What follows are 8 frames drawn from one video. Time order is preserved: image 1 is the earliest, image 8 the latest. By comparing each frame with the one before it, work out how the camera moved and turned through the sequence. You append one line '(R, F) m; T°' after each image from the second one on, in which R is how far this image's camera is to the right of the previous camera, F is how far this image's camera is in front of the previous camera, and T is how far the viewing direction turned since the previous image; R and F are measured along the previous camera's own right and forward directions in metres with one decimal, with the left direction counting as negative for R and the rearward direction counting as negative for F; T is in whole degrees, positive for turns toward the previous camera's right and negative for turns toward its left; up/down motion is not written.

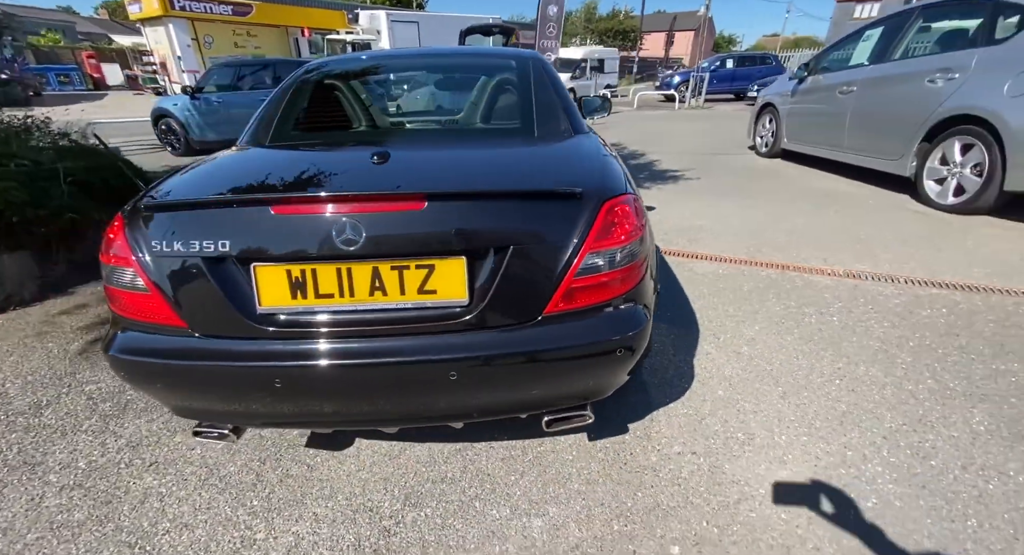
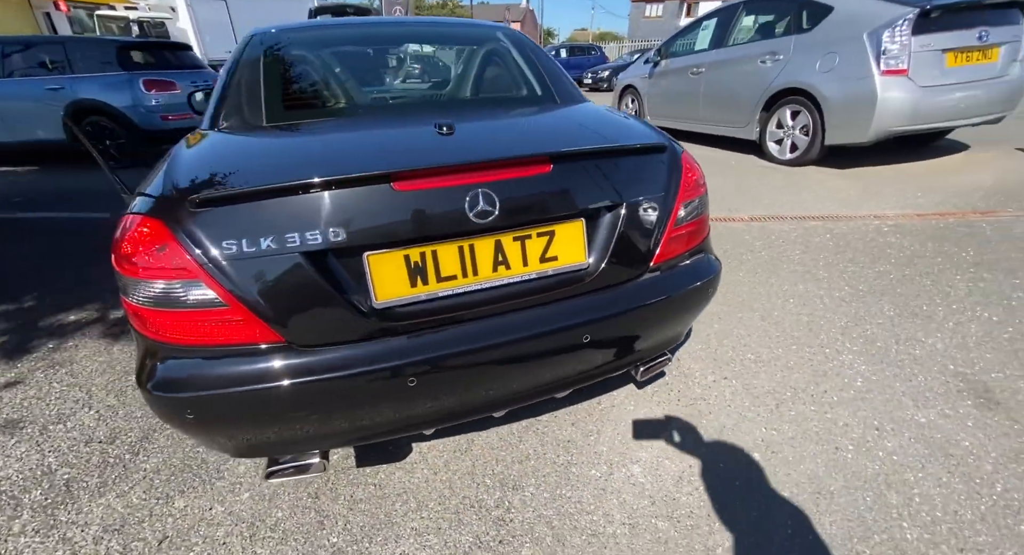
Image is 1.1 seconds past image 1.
(-0.8, +0.1) m; +19°
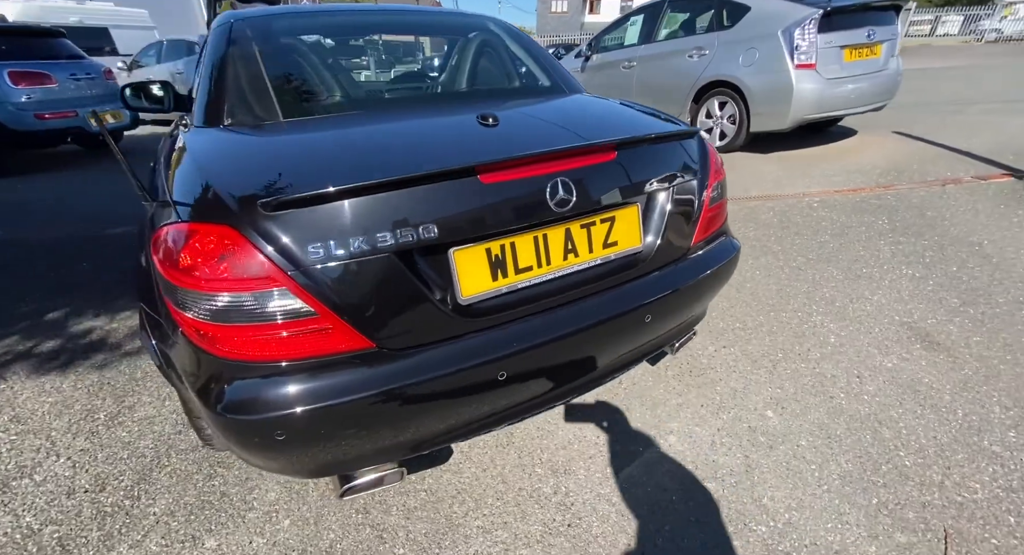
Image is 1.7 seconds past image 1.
(-0.4, 0.0) m; +10°
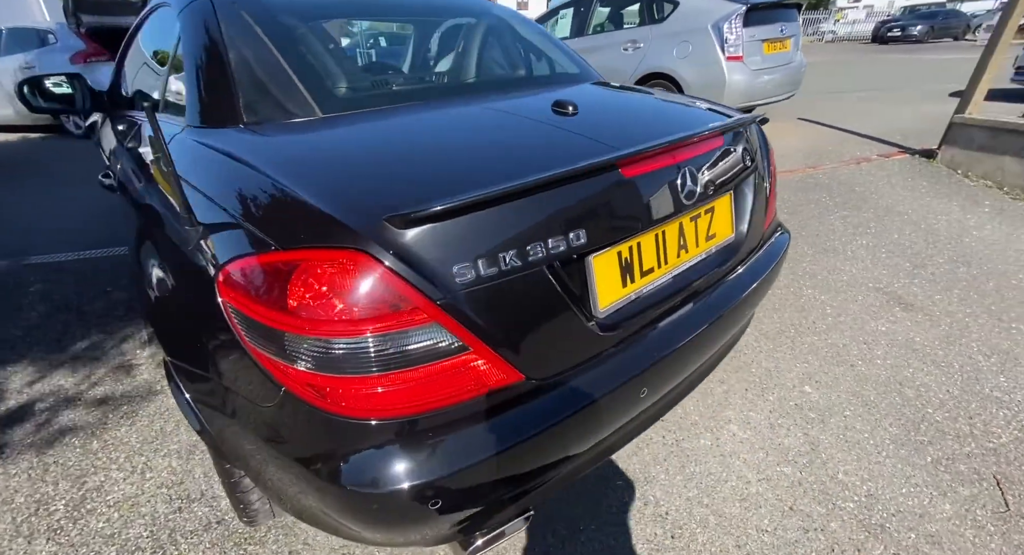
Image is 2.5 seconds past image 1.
(-0.5, +0.2) m; +11°
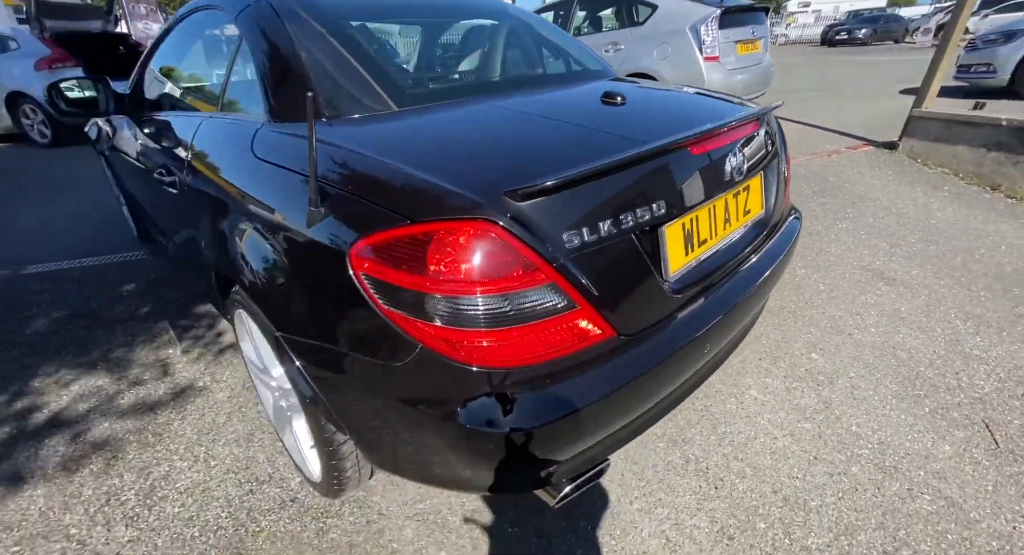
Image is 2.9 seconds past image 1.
(-0.3, -0.1) m; +4°
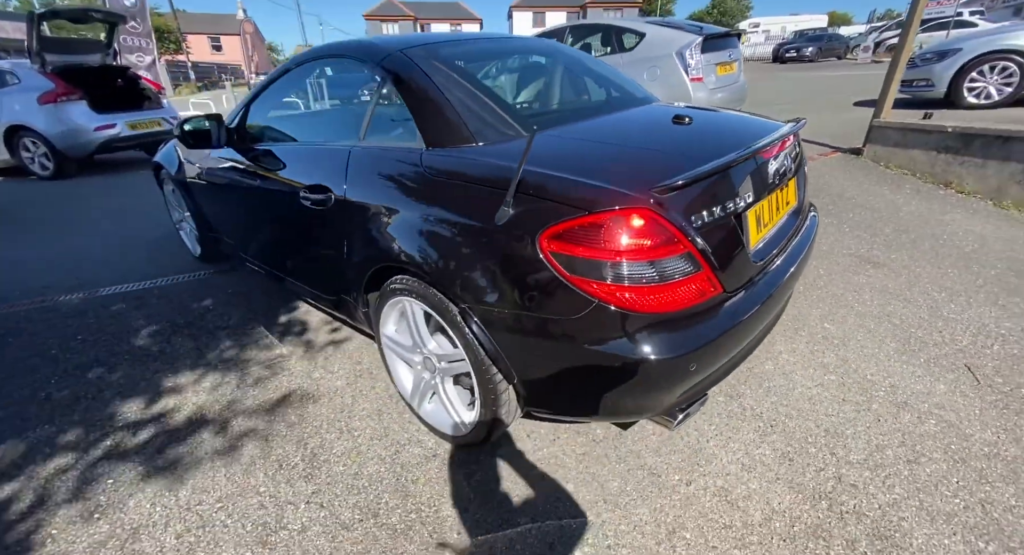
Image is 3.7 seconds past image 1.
(-0.5, -0.3) m; +3°
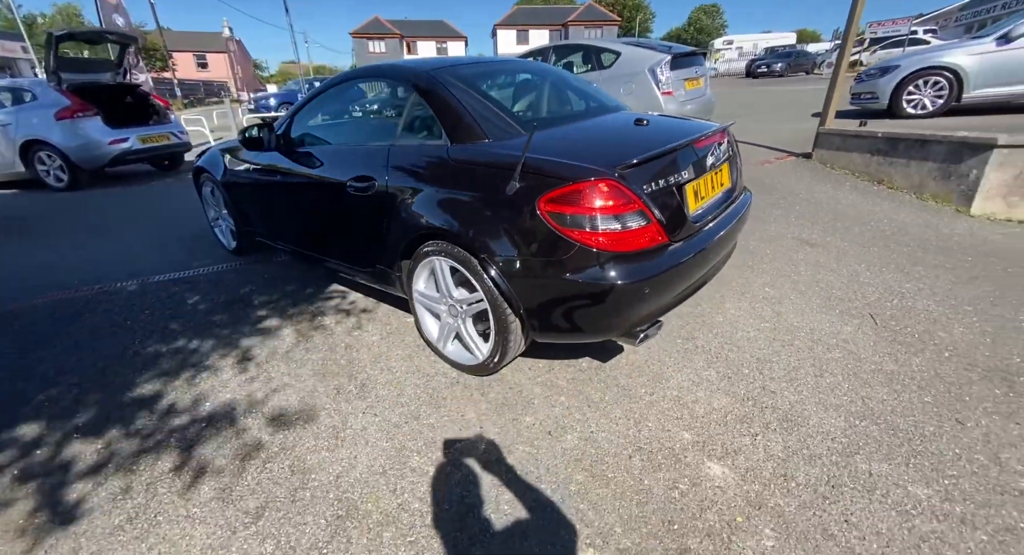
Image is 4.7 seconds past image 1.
(-0.1, -0.6) m; +2°
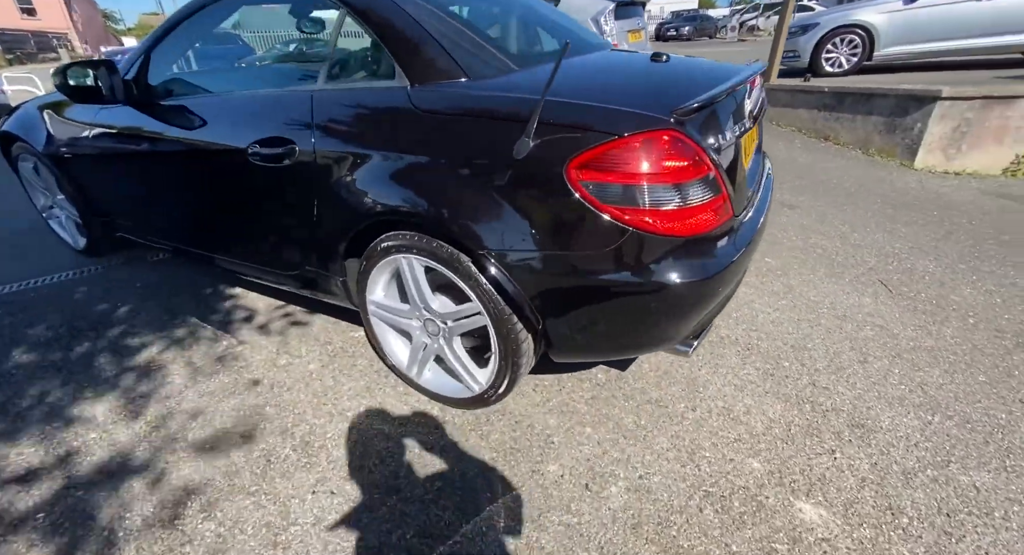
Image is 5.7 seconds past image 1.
(-0.3, +0.7) m; +10°
